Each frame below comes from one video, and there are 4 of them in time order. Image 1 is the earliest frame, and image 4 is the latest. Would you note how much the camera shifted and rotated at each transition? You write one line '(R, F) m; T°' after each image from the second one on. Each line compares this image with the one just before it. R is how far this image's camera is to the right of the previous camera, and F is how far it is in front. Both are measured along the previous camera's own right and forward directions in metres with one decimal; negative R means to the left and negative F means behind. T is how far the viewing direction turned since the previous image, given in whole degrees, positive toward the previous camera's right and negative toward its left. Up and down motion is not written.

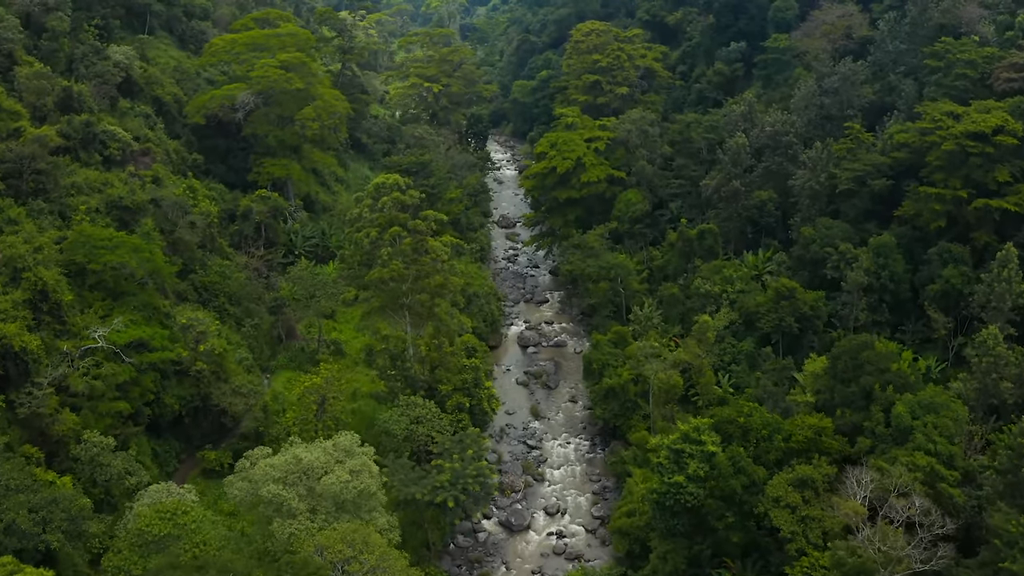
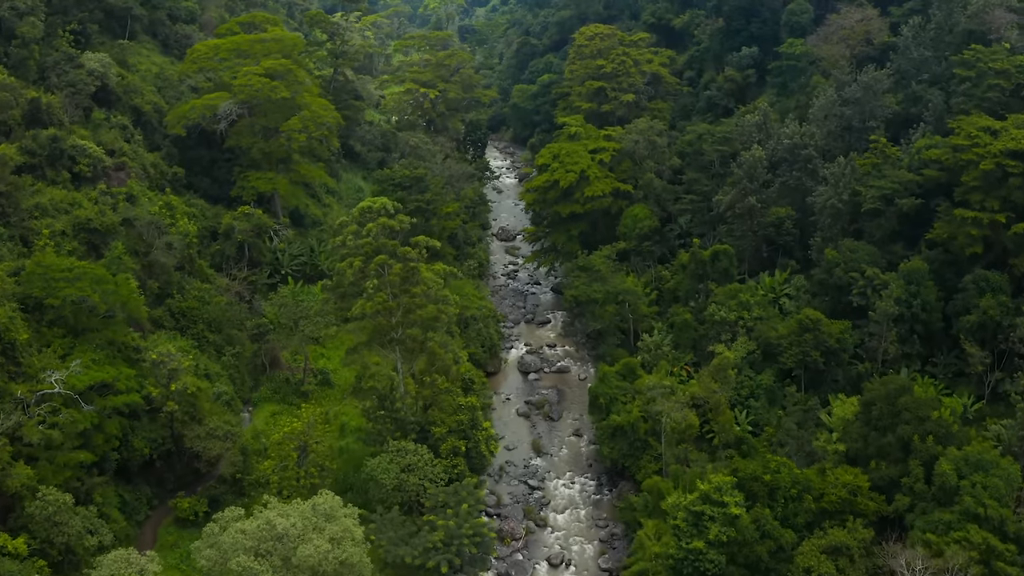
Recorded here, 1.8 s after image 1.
(0.0, +1.7) m; 0°
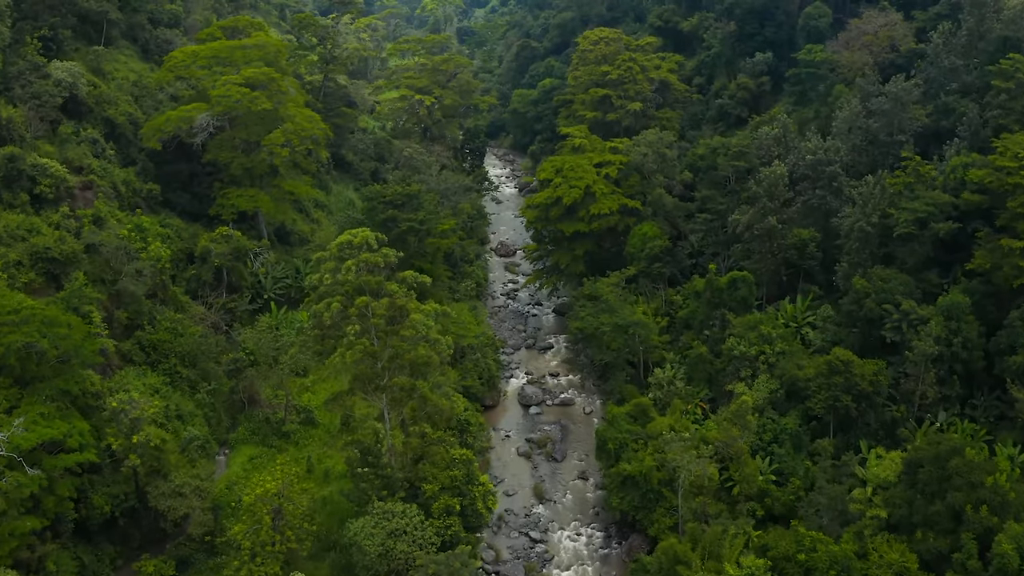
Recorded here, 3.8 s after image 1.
(0.0, +1.9) m; 0°
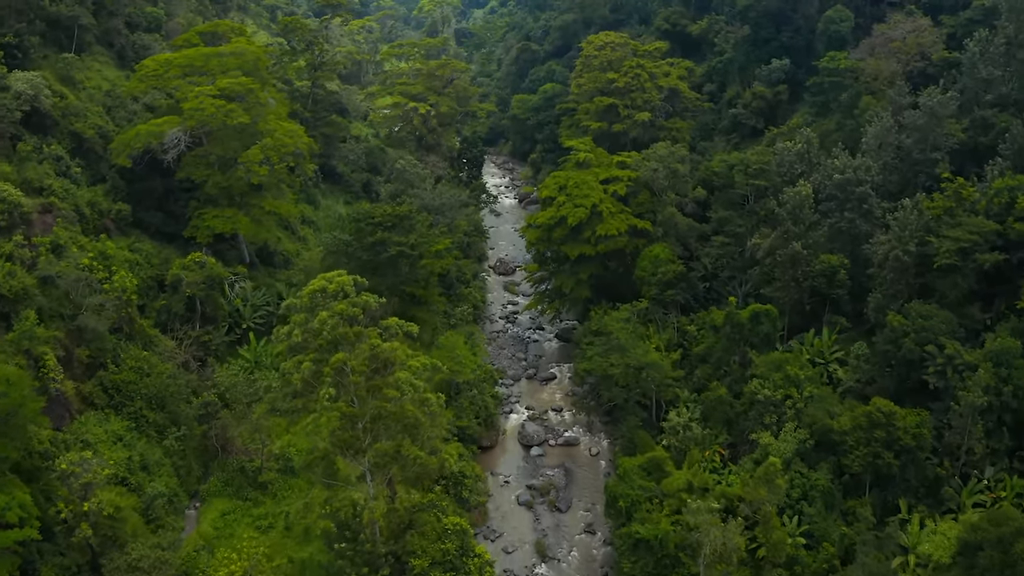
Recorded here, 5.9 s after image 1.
(0.0, +2.0) m; 0°
